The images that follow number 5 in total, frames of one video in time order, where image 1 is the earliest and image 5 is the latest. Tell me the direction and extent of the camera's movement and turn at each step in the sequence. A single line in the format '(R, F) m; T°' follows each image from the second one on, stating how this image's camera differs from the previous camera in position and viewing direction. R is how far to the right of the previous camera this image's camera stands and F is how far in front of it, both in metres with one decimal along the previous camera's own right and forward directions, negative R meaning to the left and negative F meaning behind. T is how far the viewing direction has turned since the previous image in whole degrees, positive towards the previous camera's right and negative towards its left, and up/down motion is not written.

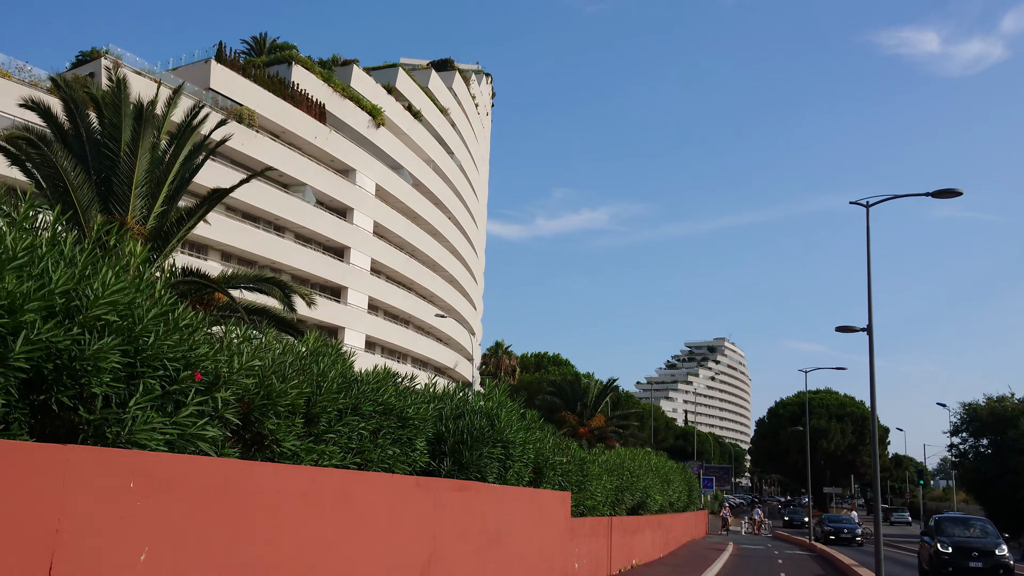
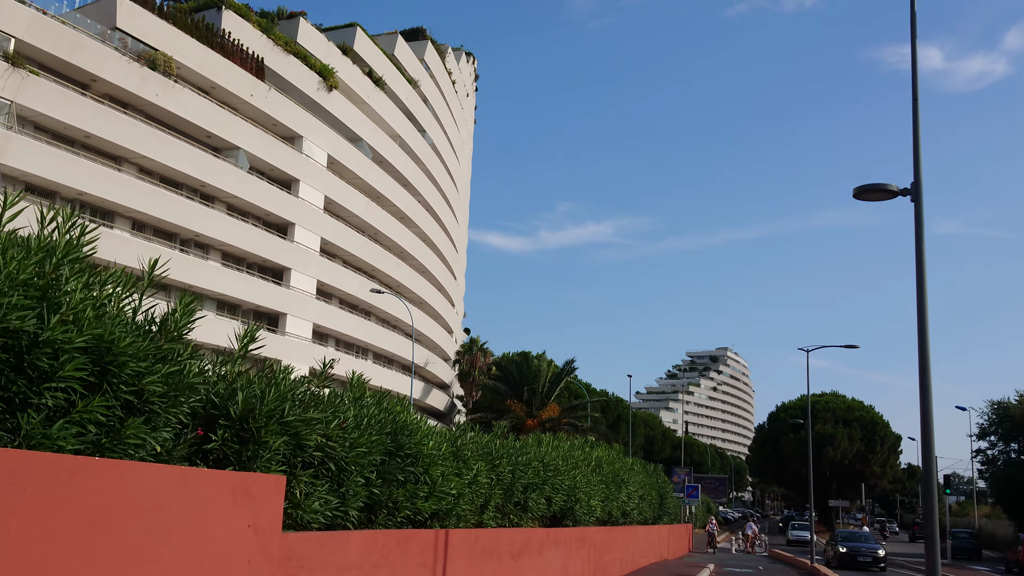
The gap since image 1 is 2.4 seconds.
(+1.7, +4.7) m; 0°
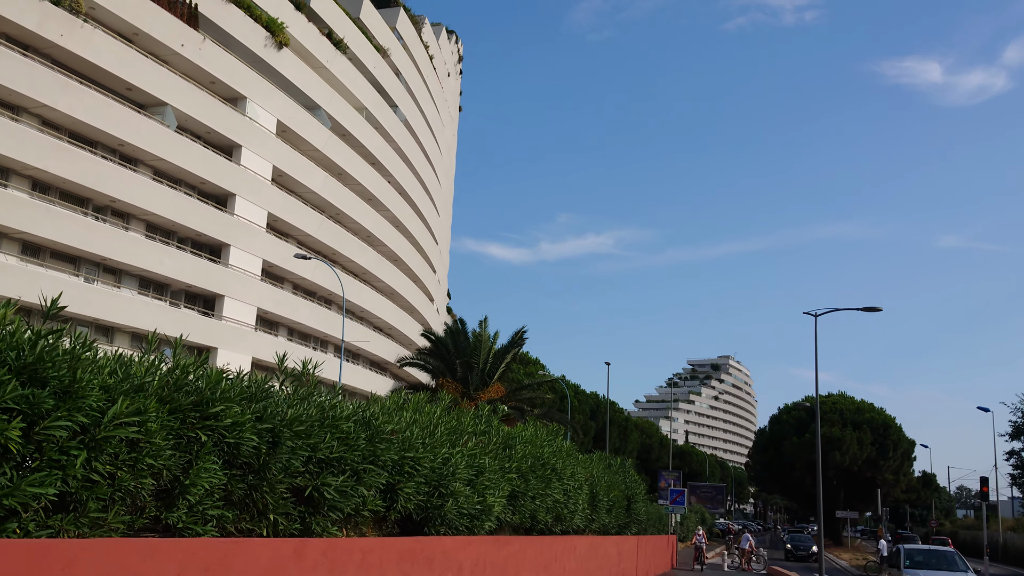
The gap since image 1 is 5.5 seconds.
(+1.3, +4.1) m; 0°
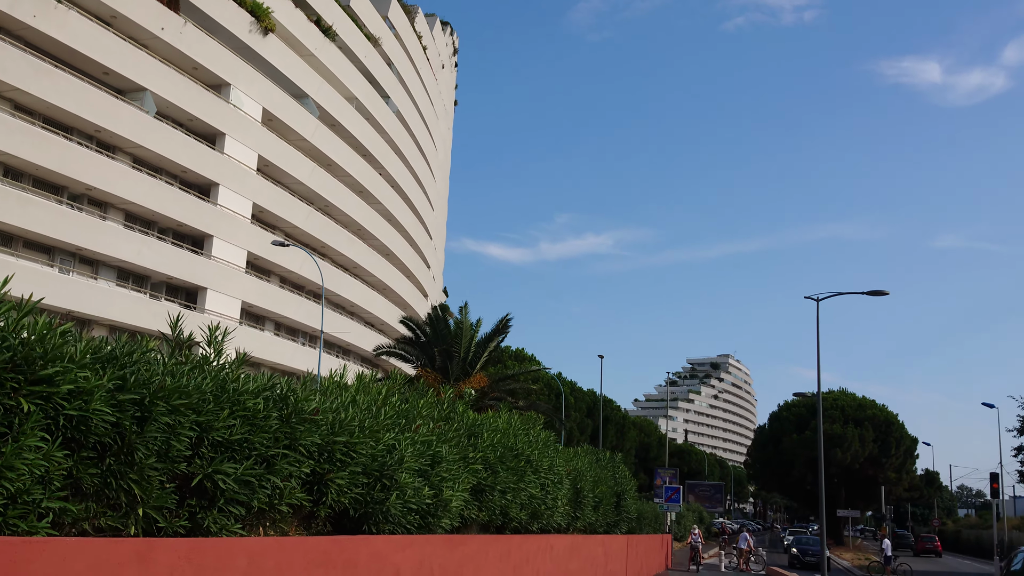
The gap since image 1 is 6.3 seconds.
(+0.3, +0.9) m; 0°
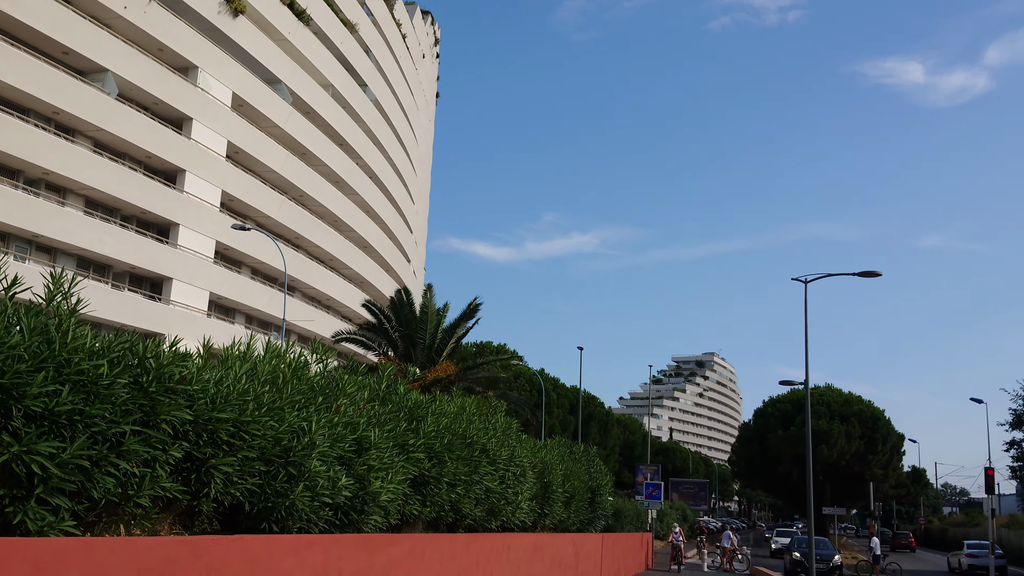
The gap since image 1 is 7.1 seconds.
(+0.3, +1.0) m; +1°
